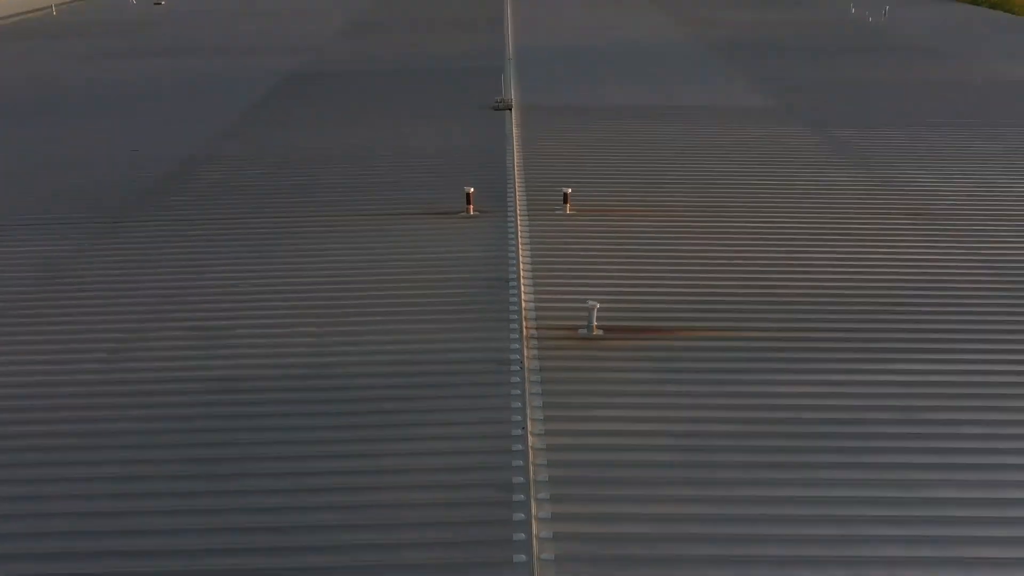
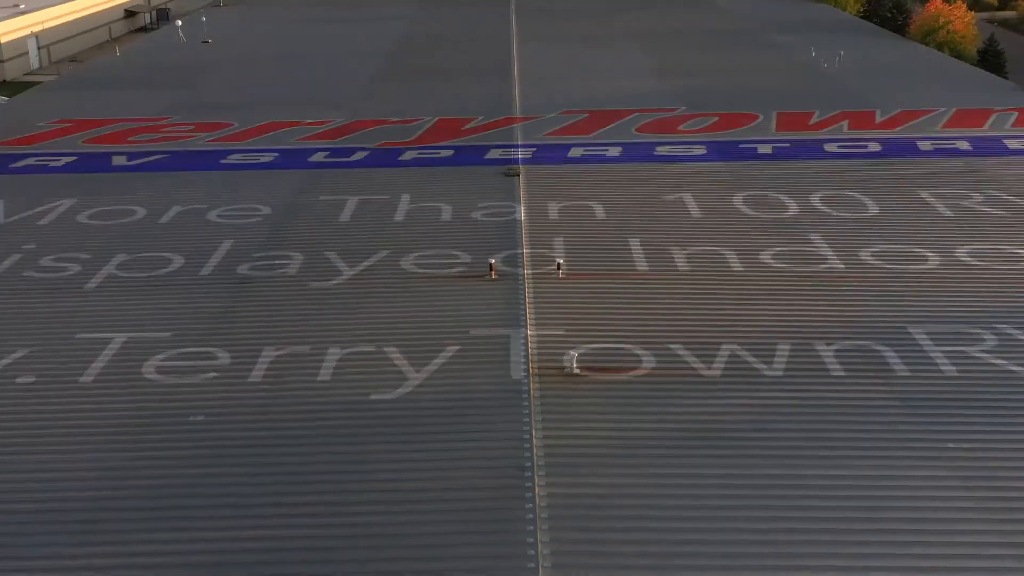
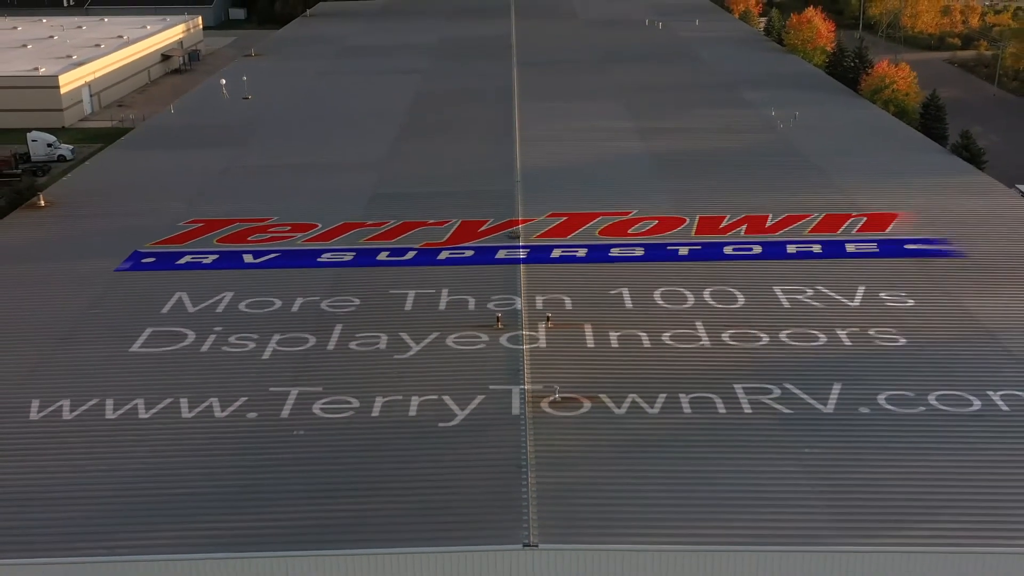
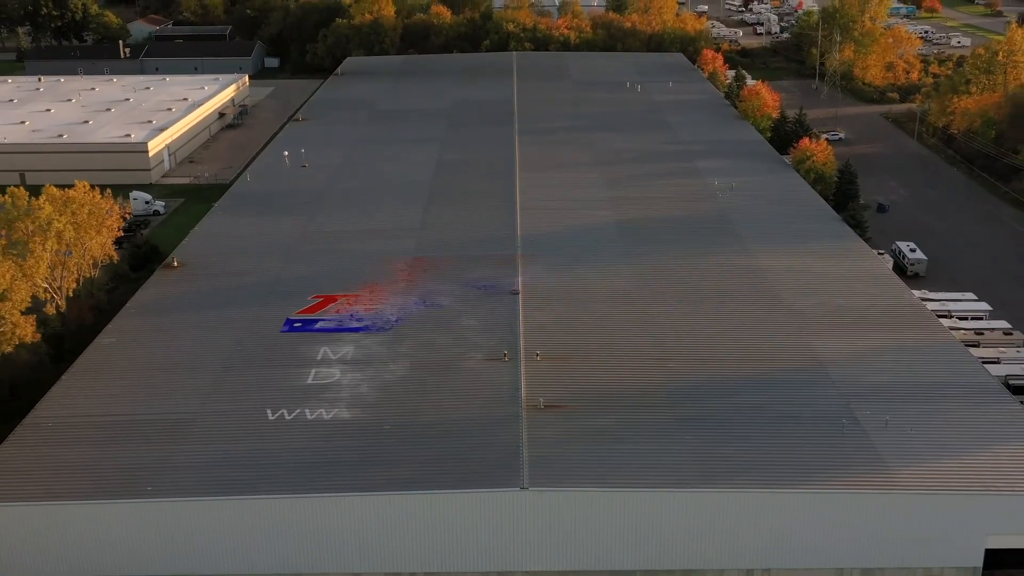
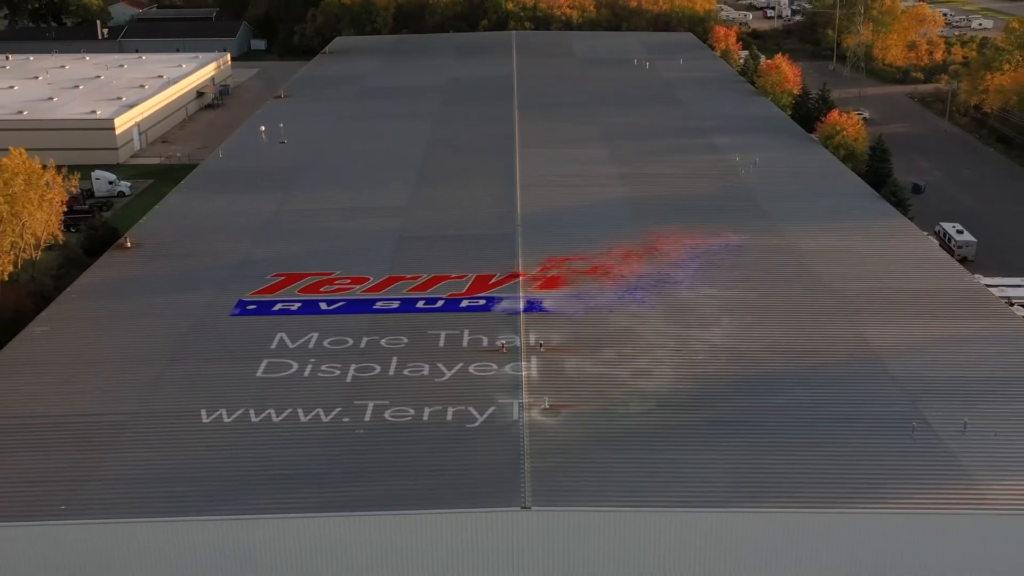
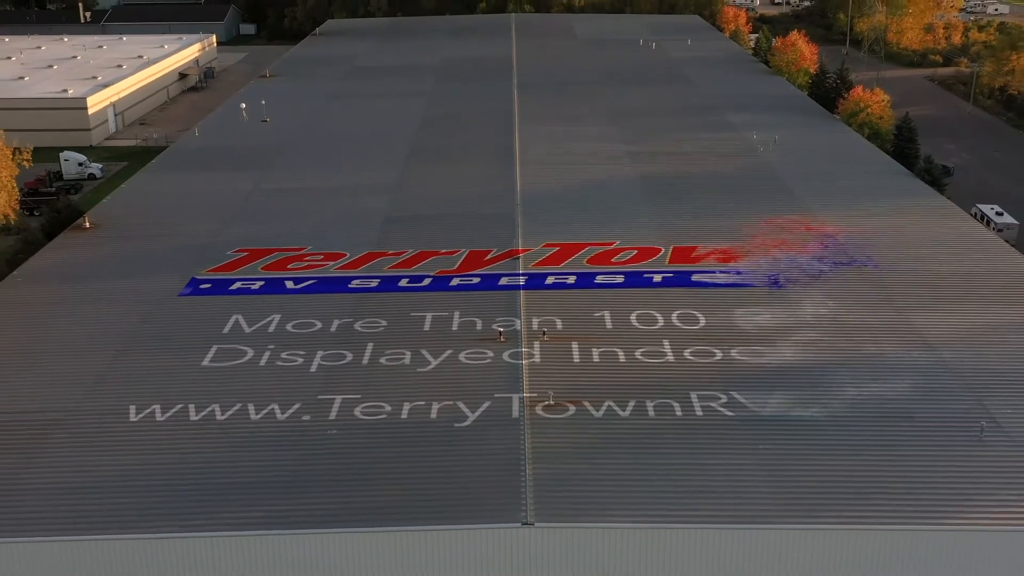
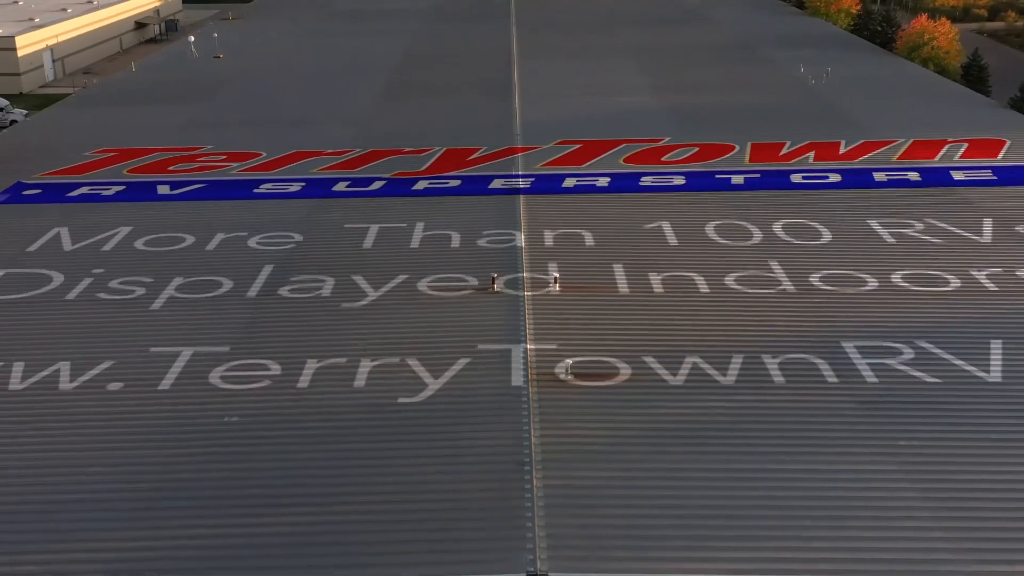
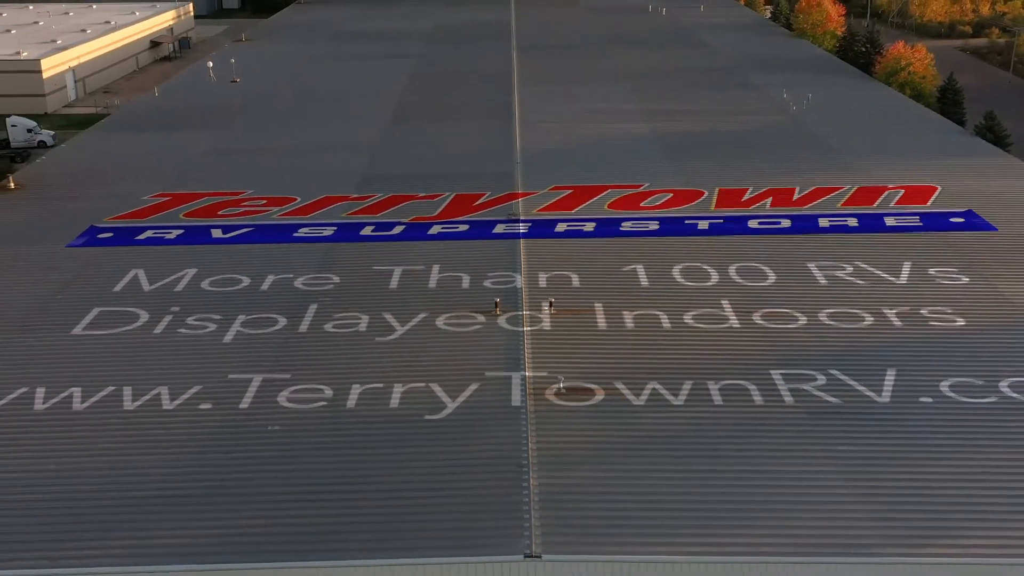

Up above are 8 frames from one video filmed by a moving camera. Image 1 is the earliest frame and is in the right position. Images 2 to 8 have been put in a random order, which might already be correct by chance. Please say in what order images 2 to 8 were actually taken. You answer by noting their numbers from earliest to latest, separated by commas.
2, 7, 8, 3, 6, 5, 4
